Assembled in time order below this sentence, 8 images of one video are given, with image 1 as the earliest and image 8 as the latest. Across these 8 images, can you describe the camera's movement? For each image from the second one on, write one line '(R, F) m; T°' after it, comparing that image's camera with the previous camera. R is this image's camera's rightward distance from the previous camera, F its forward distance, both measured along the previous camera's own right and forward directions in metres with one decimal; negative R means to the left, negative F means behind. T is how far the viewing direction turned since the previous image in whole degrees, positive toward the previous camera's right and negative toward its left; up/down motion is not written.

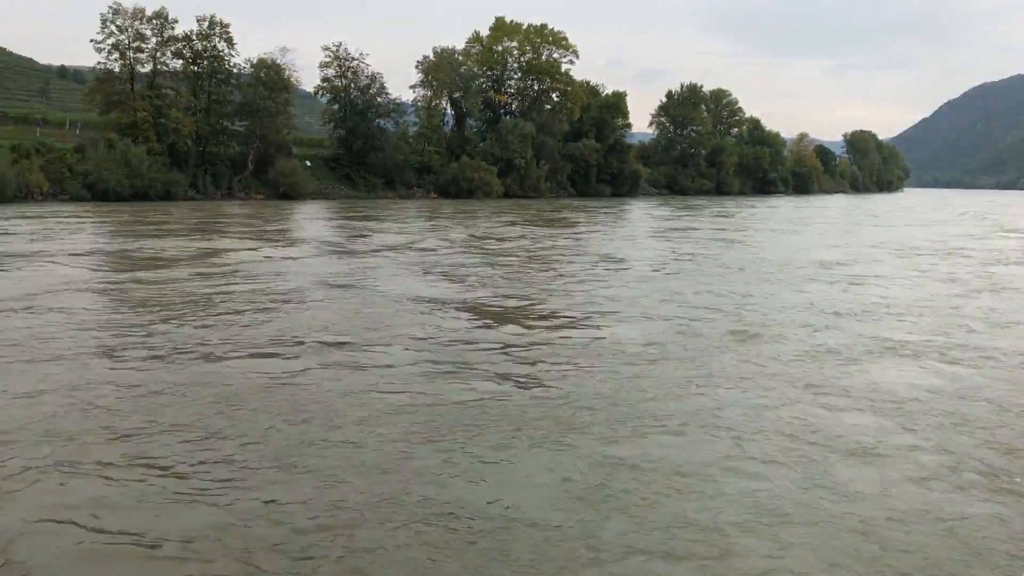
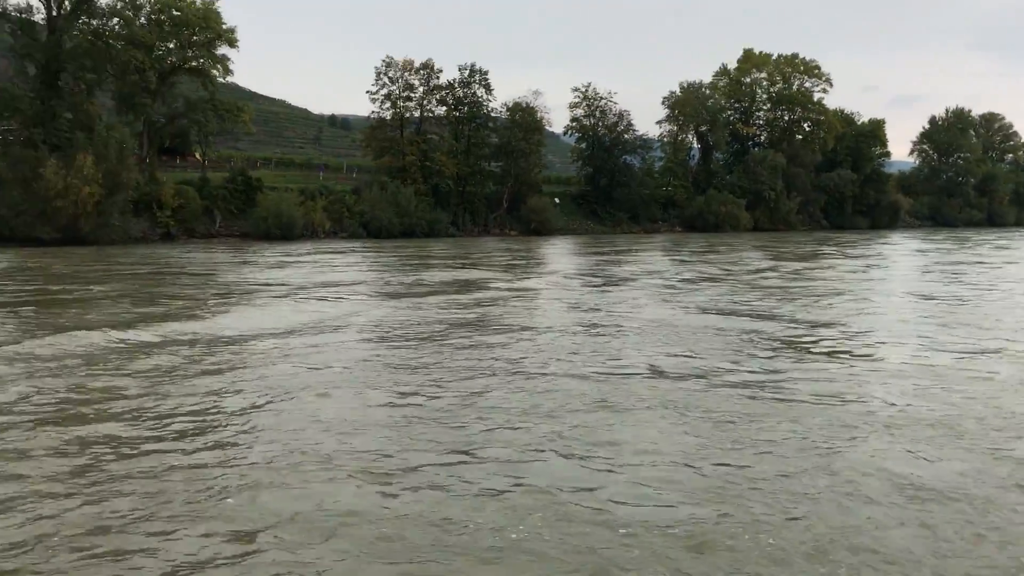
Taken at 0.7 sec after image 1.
(-0.3, -0.5) m; -14°
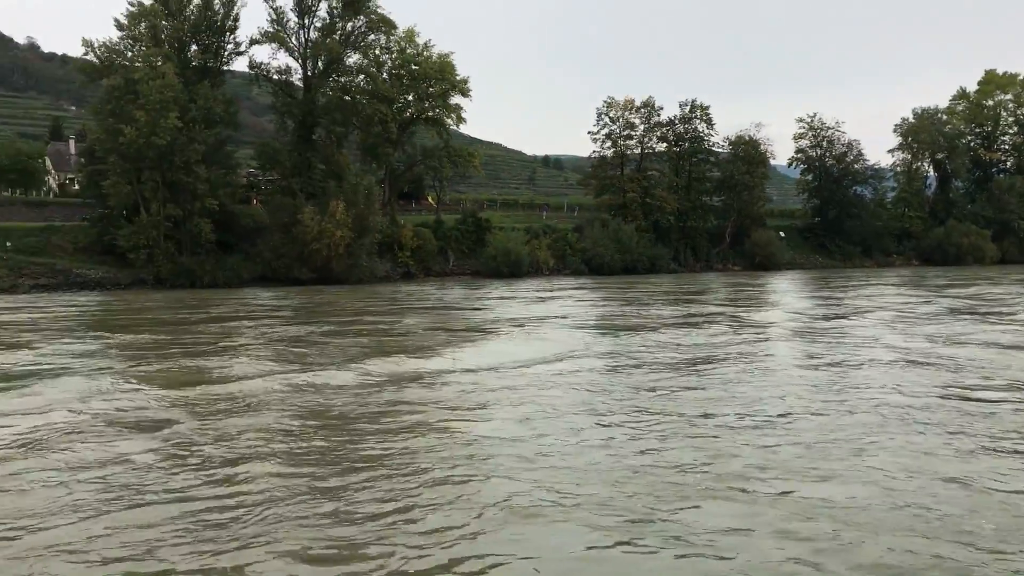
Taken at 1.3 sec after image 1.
(-0.6, -0.6) m; -12°
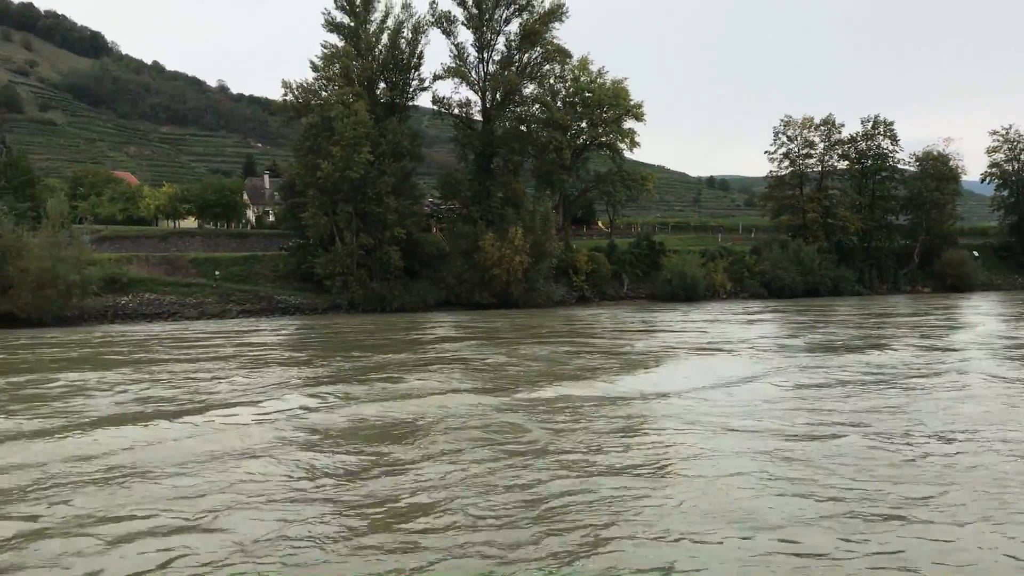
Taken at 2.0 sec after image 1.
(-0.8, -0.5) m; -9°
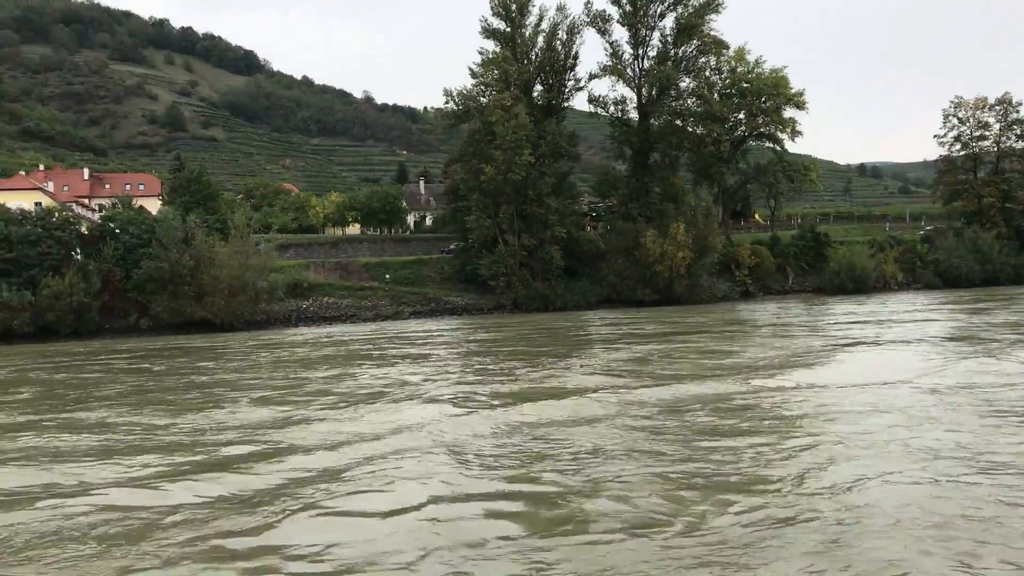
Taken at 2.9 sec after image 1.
(-1.2, -0.4) m; -8°
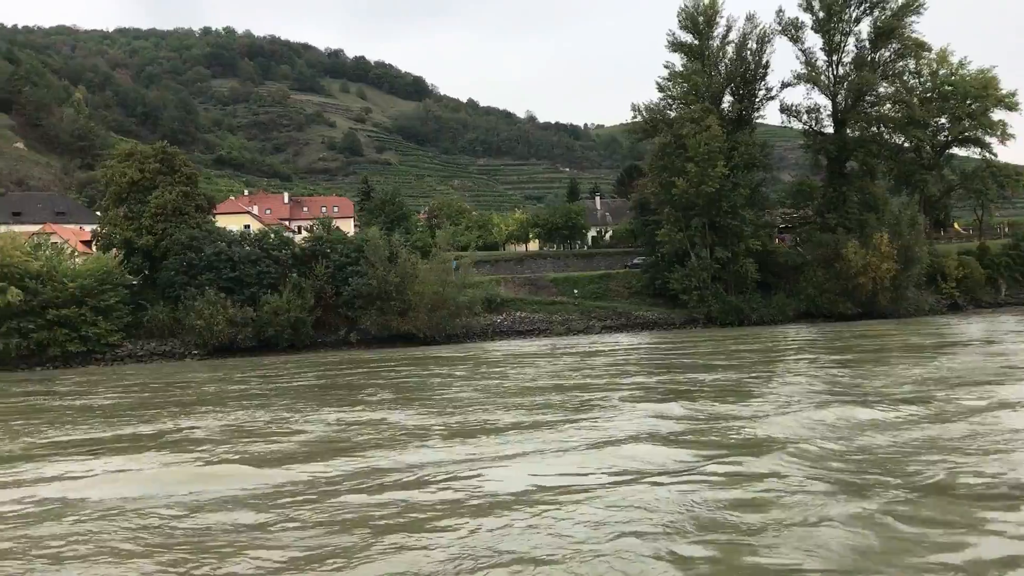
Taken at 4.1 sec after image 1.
(-1.7, -0.3) m; -9°
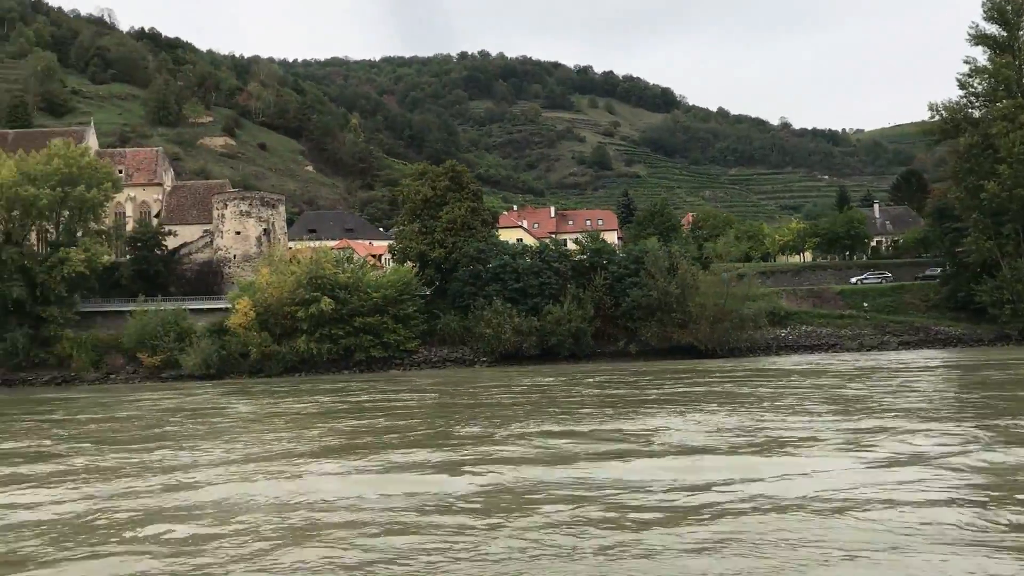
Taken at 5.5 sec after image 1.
(-1.9, -0.1) m; -14°
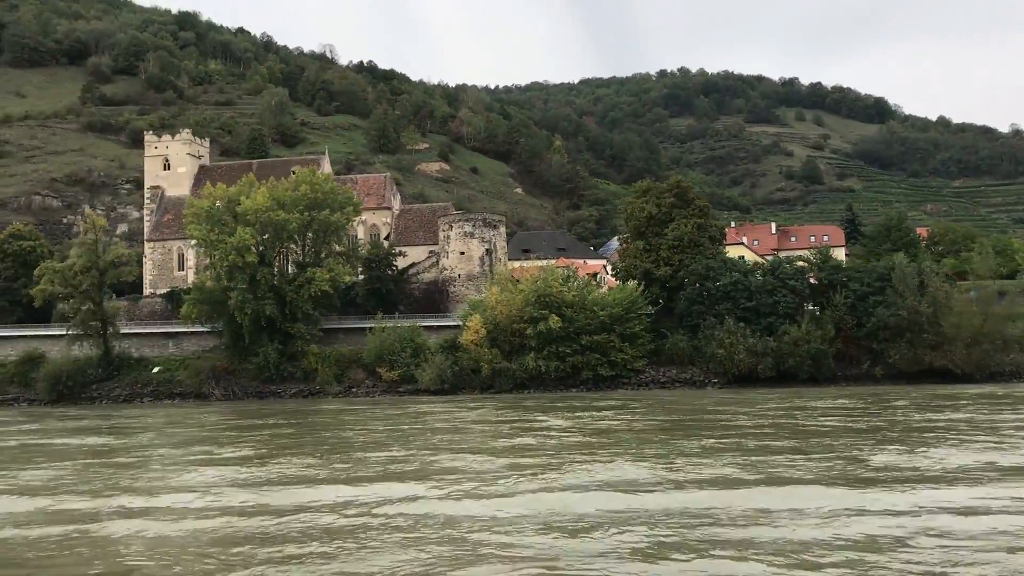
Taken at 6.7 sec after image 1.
(-1.7, 0.0) m; -11°
